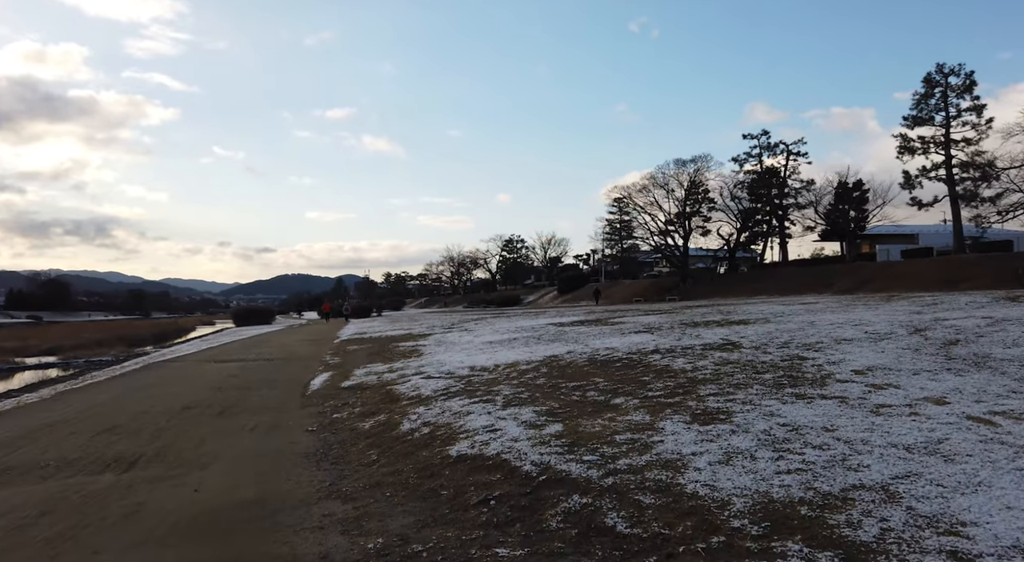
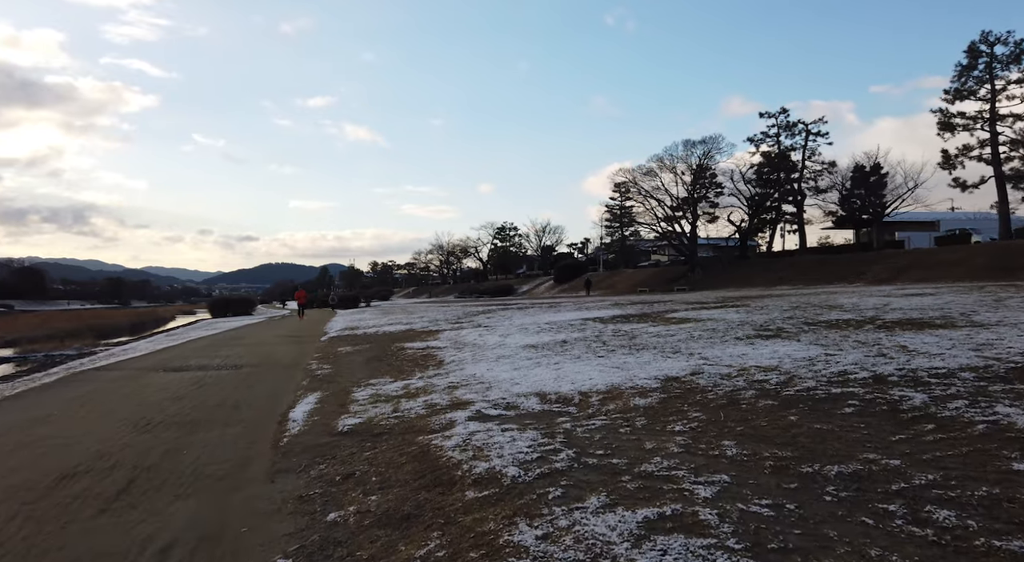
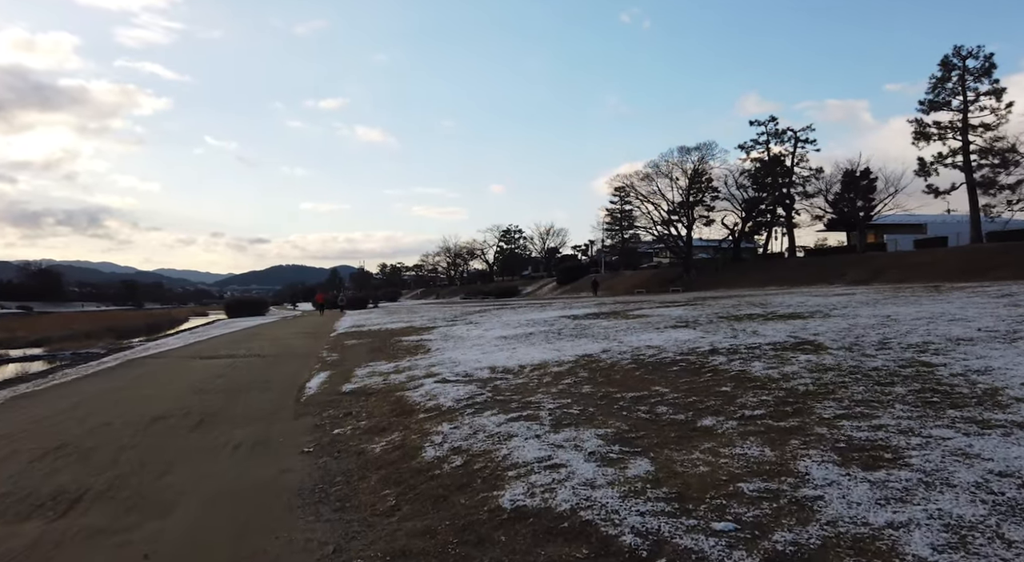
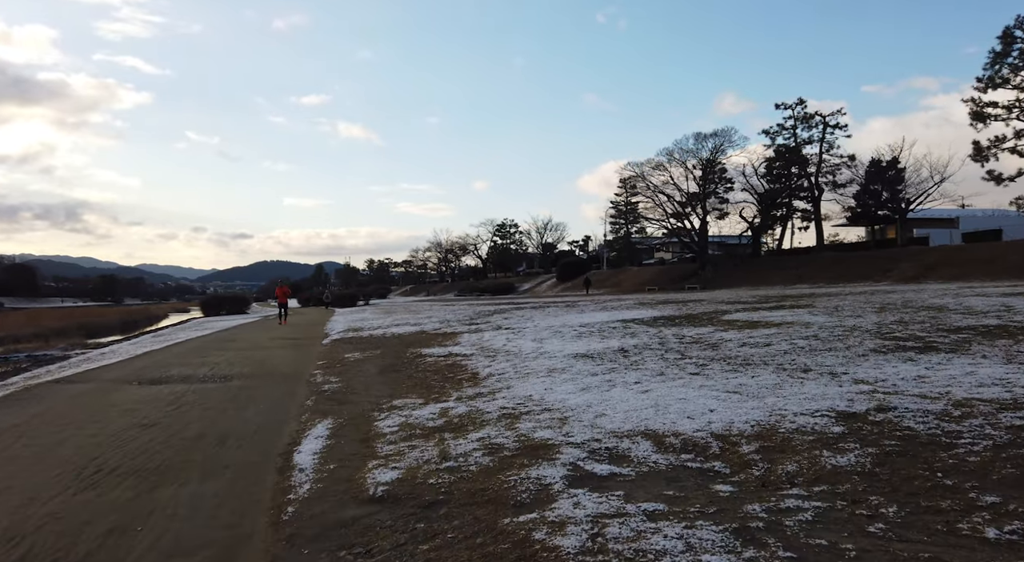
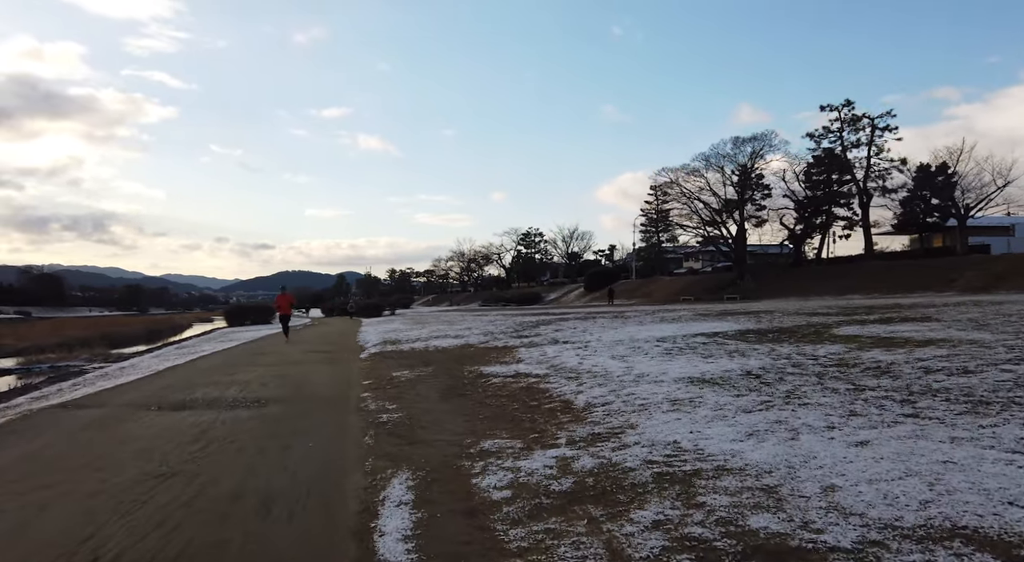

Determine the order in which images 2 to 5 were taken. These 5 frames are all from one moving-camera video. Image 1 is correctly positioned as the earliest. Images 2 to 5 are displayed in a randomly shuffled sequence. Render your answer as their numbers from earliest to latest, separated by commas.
3, 2, 4, 5
